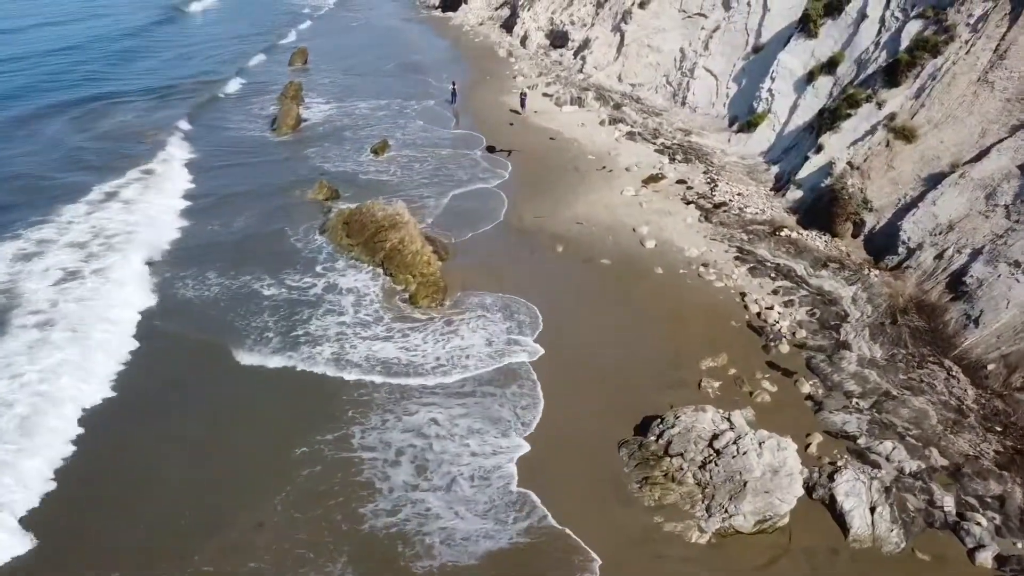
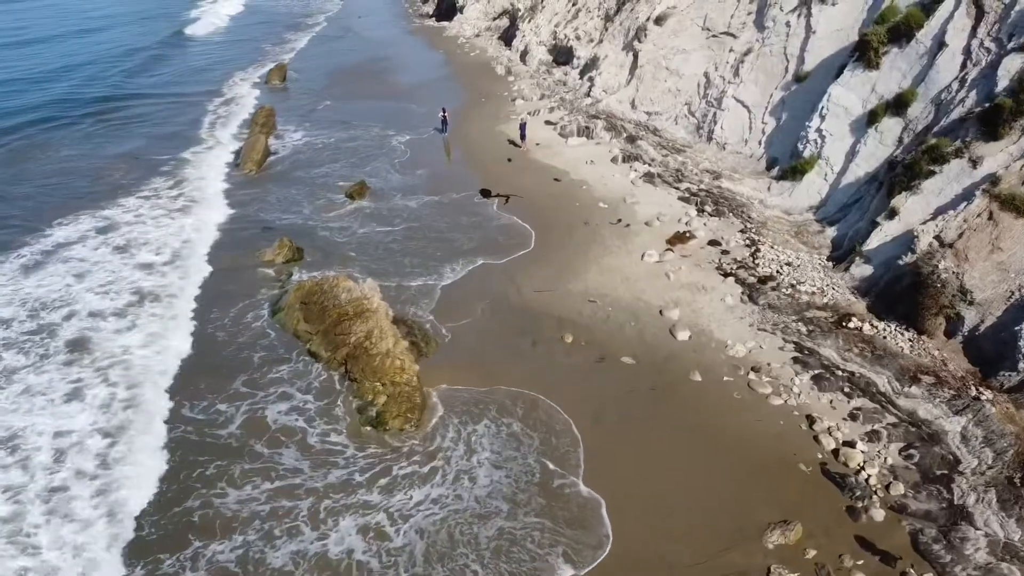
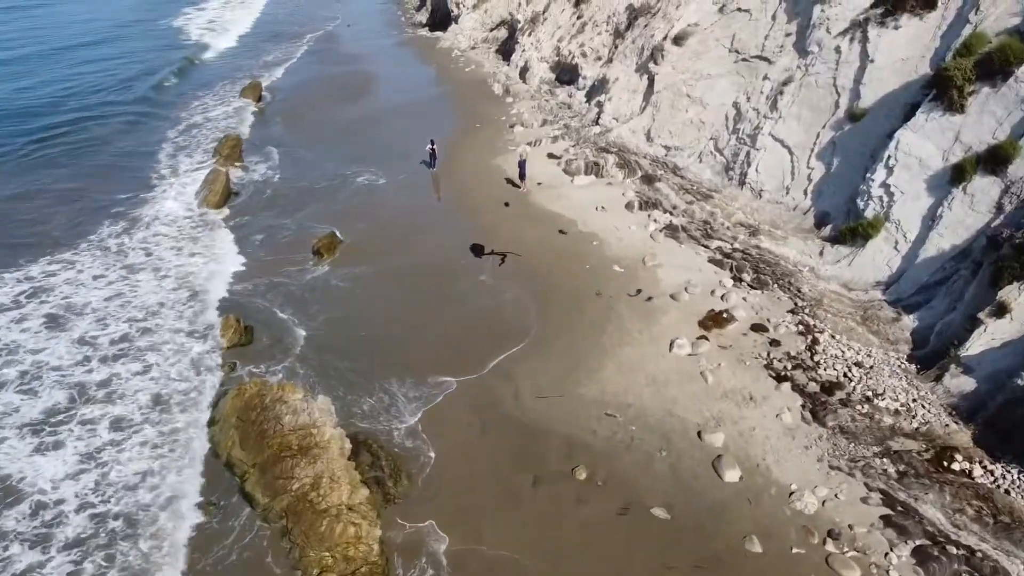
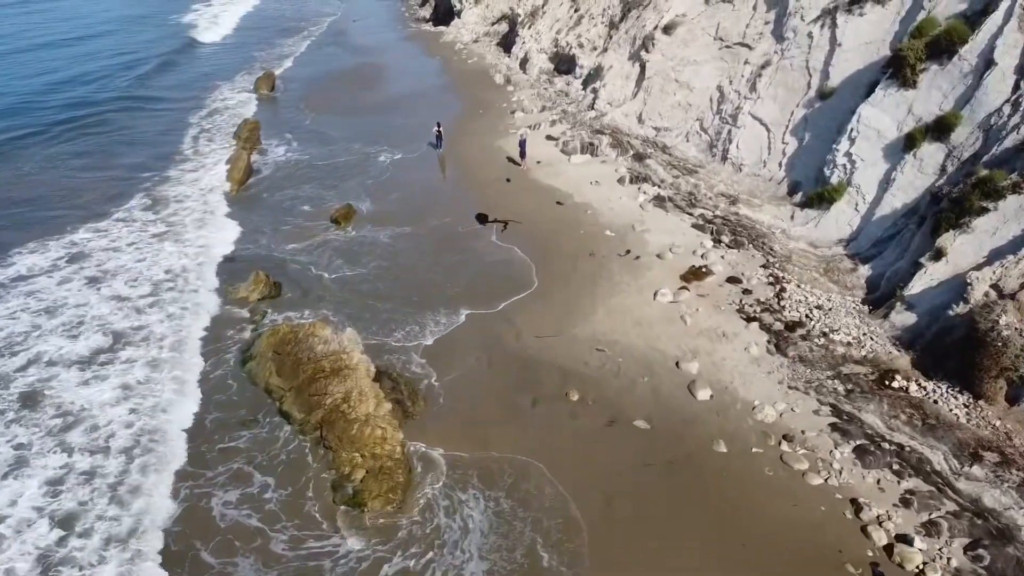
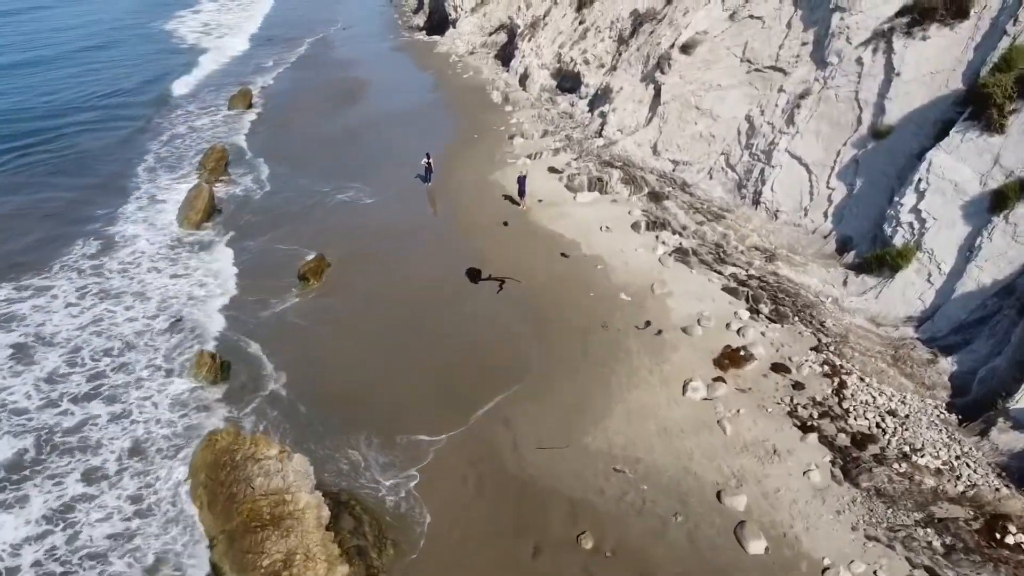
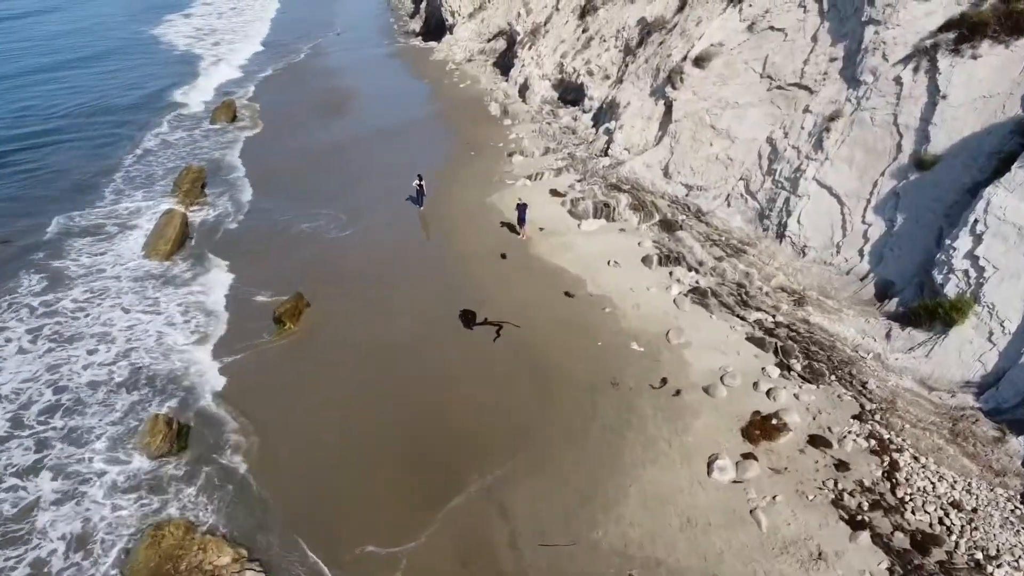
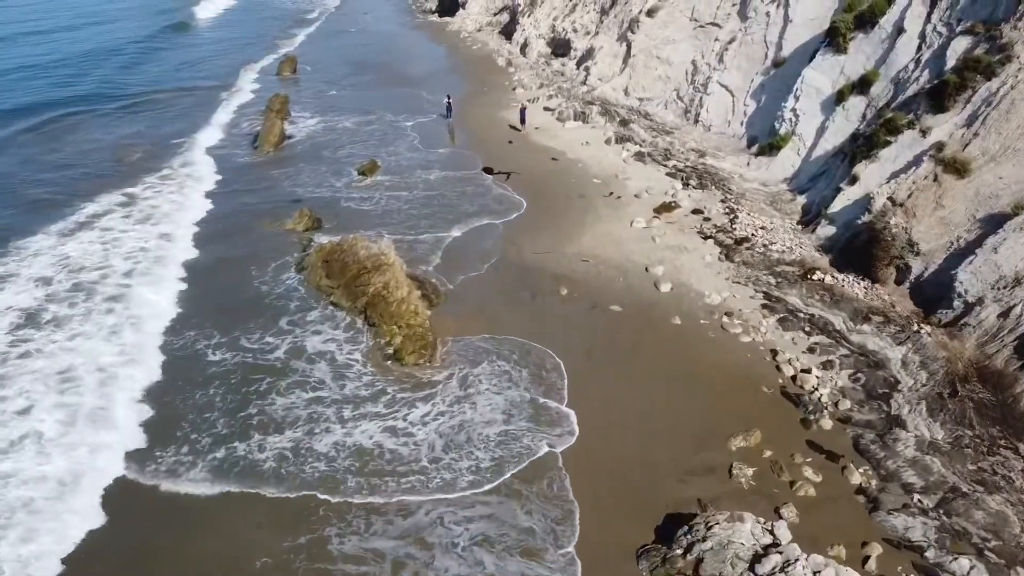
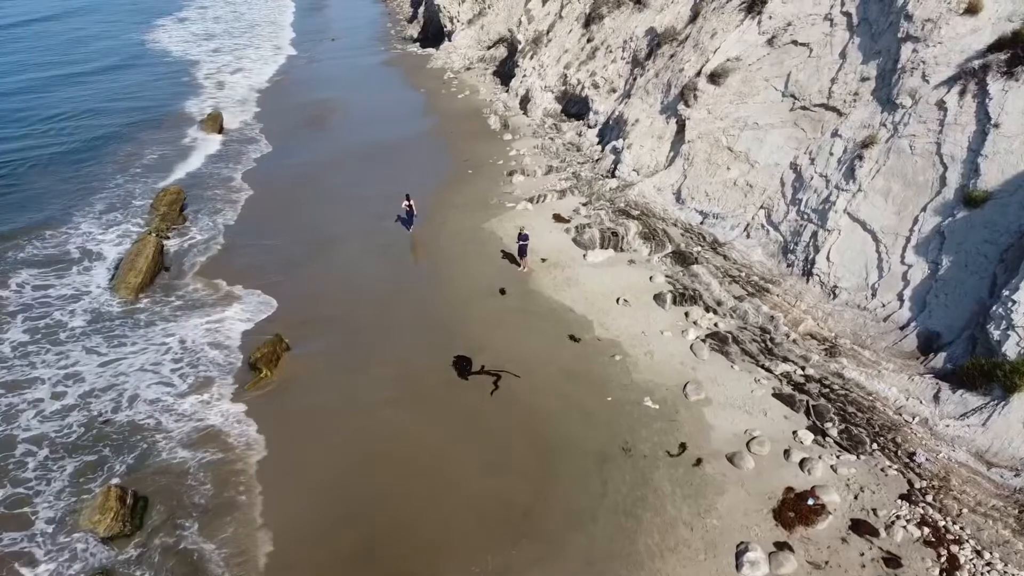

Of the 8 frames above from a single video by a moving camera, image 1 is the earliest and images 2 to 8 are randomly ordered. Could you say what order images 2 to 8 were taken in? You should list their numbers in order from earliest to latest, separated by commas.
7, 2, 4, 3, 5, 6, 8
